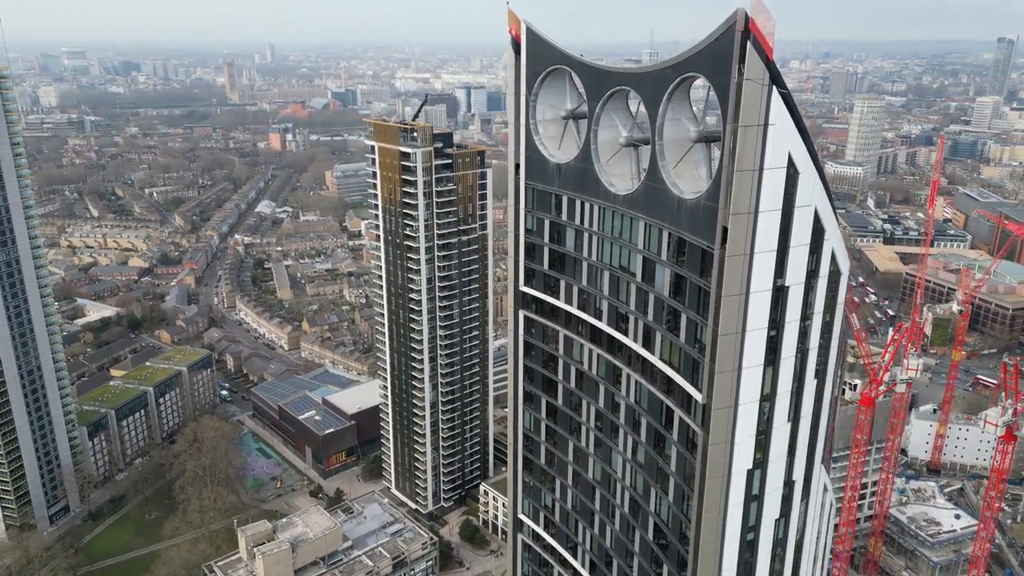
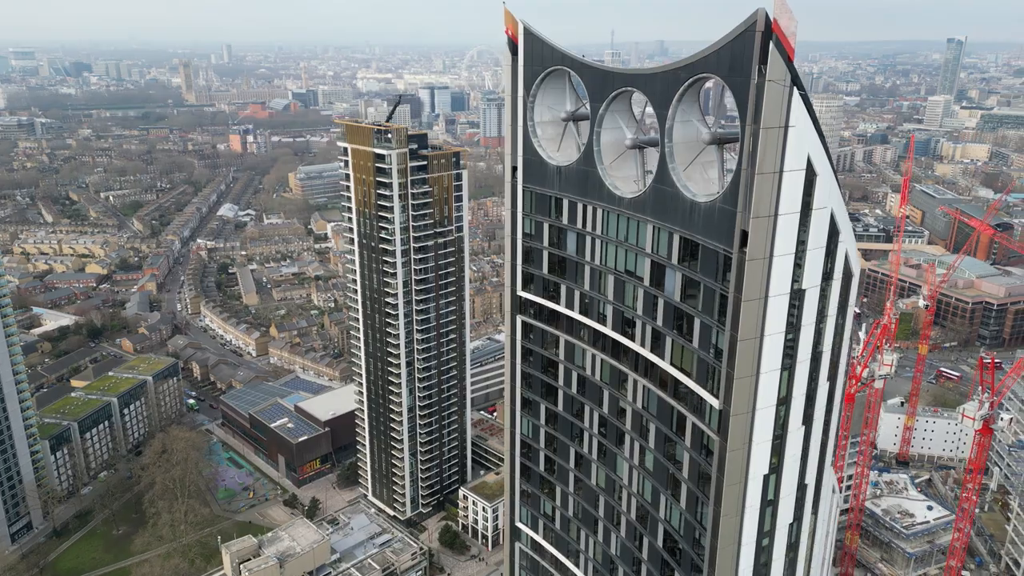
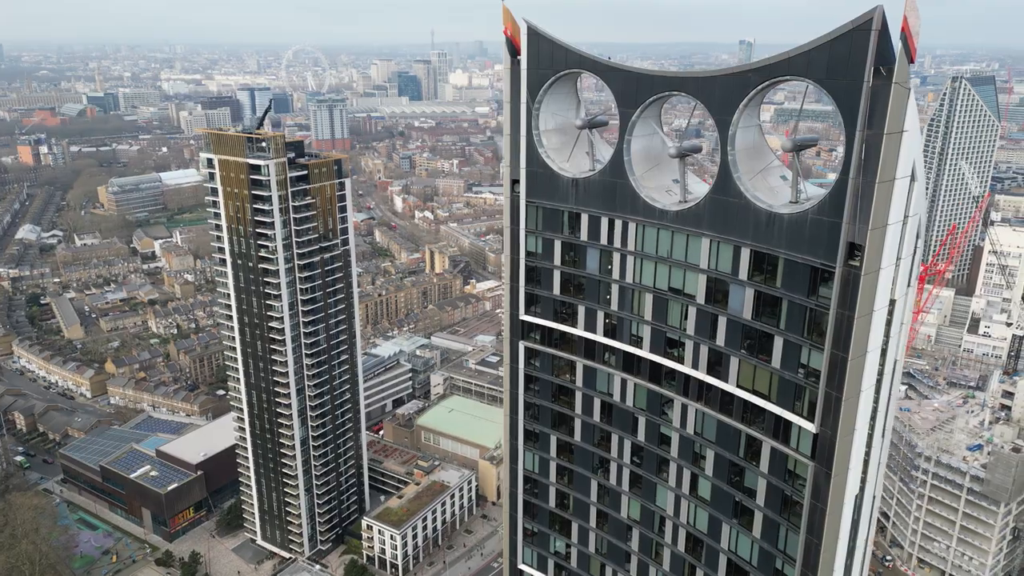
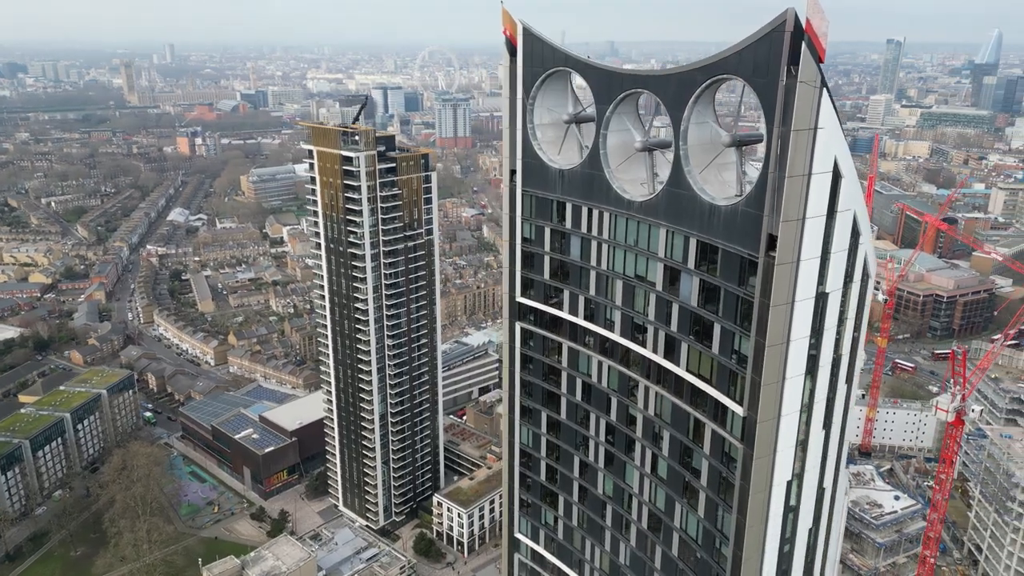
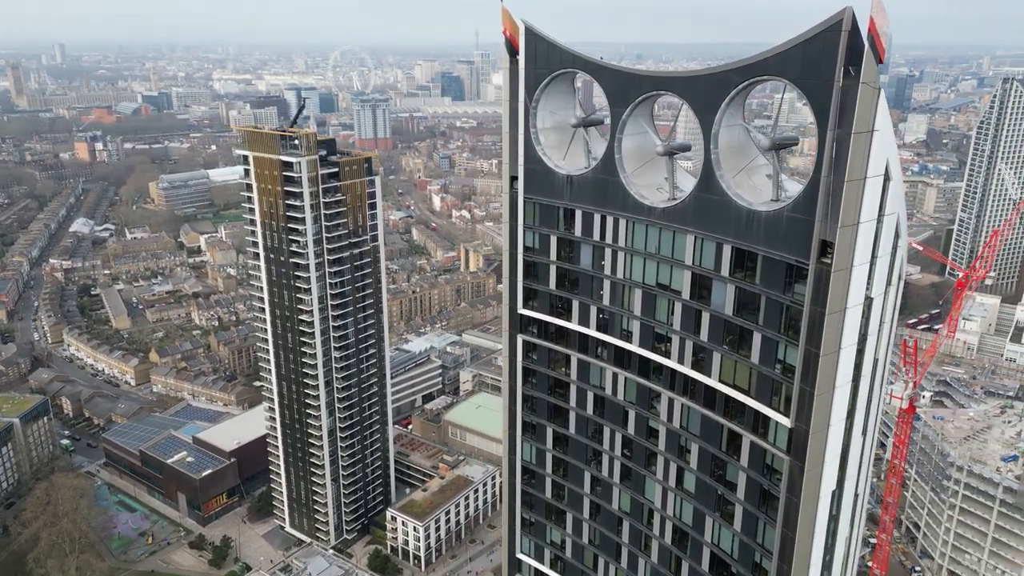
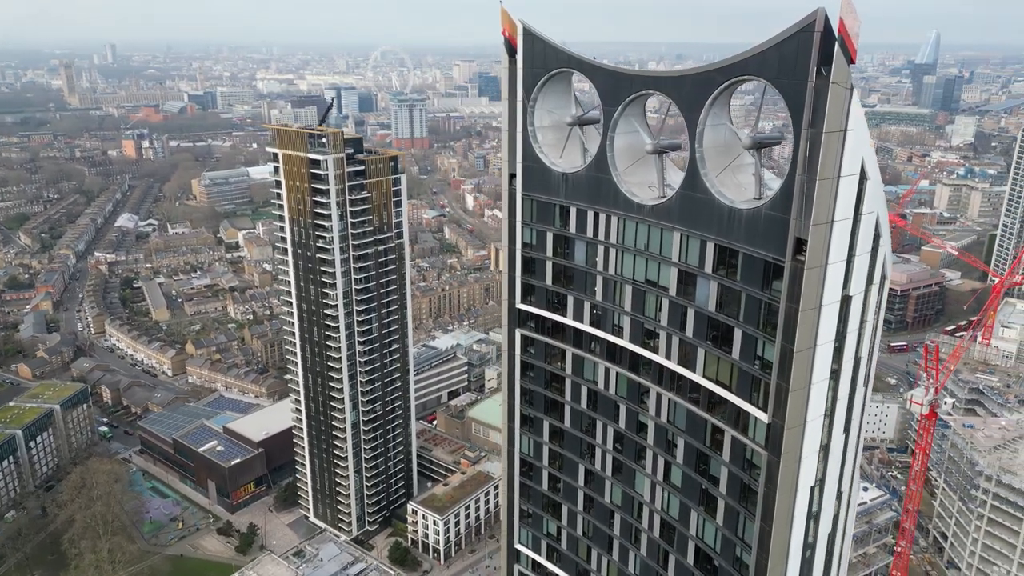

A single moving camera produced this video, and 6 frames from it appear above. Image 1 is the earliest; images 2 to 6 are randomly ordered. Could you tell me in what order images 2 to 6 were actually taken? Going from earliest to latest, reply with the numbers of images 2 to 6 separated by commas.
2, 4, 6, 5, 3
